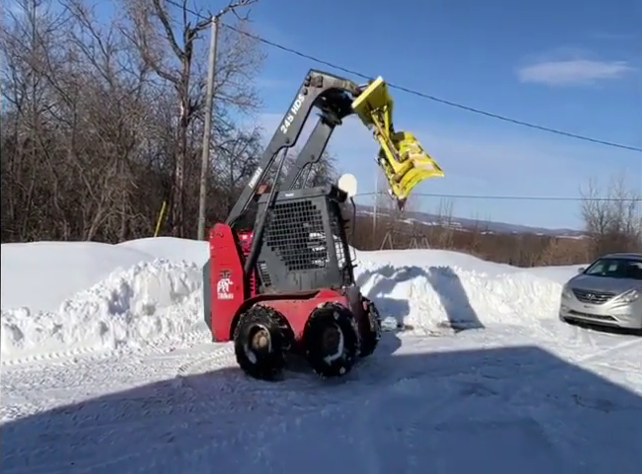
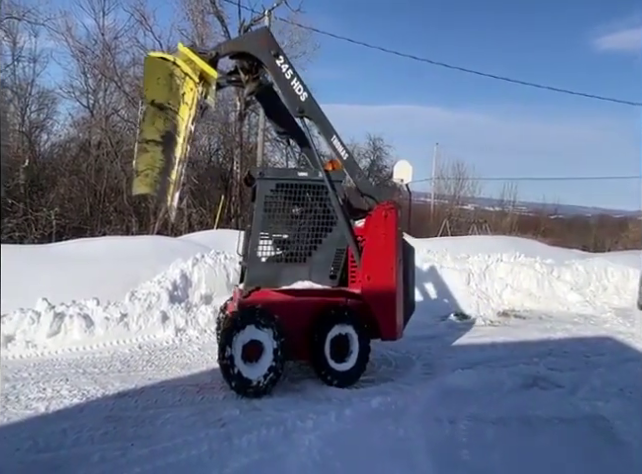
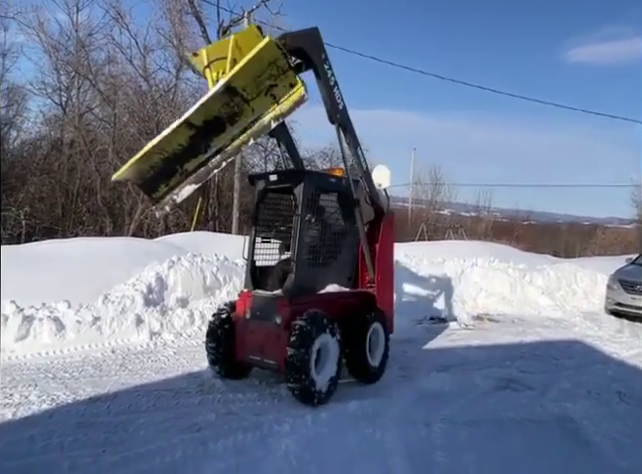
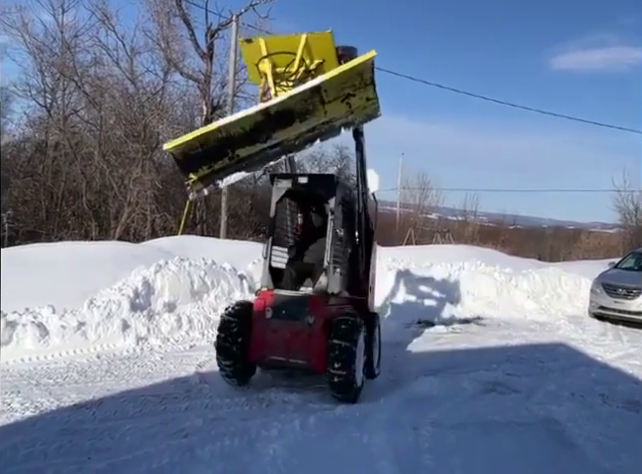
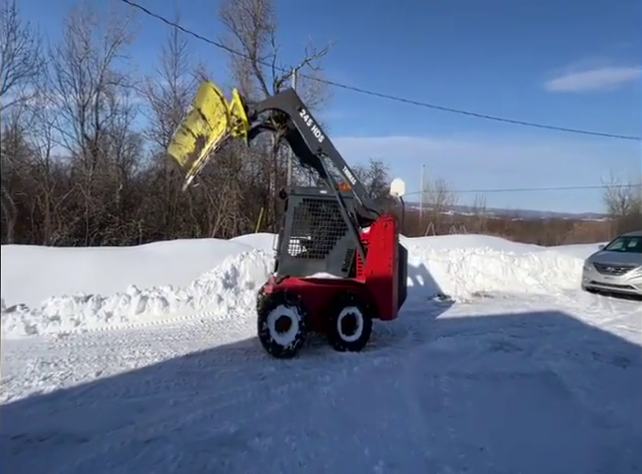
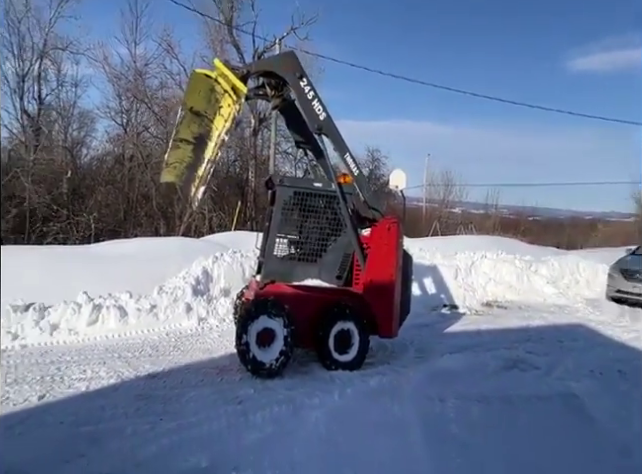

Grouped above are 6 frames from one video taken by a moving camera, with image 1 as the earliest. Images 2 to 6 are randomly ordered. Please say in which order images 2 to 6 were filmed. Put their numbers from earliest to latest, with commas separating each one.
4, 3, 2, 6, 5
